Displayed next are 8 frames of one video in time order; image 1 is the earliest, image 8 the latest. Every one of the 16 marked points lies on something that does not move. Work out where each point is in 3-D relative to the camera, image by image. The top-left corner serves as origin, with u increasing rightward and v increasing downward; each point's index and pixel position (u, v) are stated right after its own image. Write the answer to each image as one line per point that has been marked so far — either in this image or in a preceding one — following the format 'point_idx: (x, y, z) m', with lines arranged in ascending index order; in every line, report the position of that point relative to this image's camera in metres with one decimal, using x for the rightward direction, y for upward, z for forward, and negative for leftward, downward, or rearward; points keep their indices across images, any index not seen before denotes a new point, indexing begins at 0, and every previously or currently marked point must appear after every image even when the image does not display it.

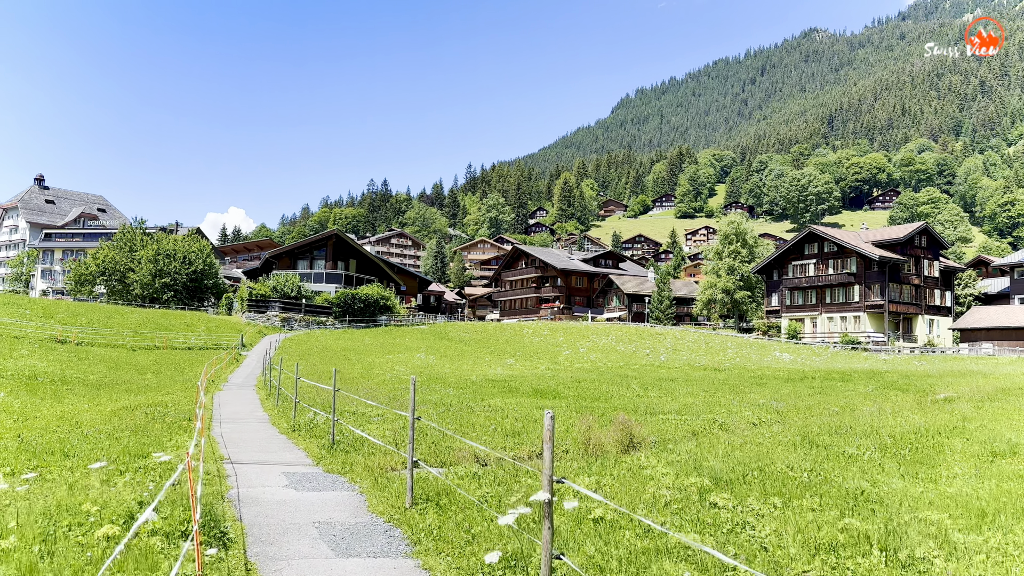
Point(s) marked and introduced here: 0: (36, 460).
0: (-6.4, -2.3, +10.9) m
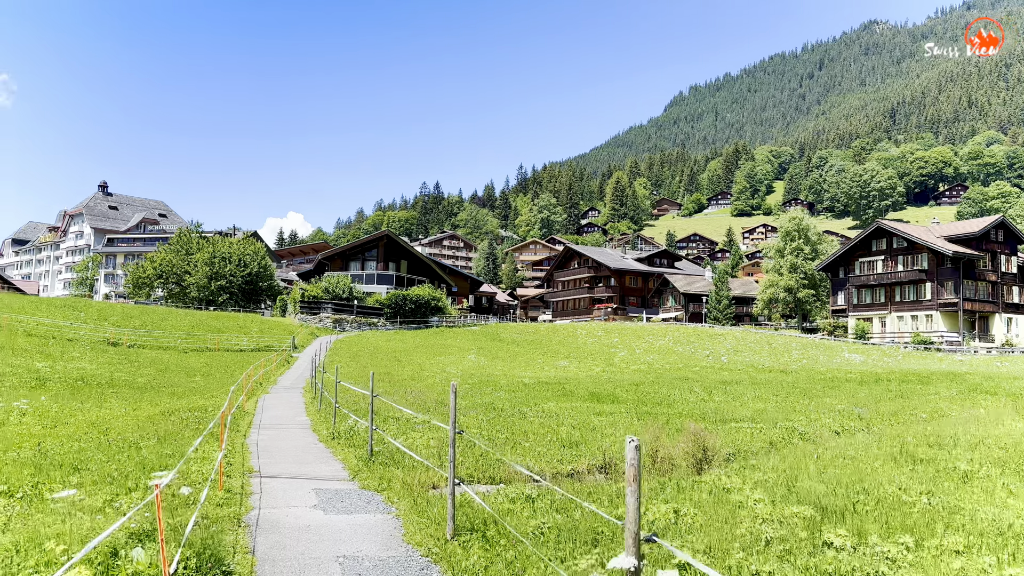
0: (-5.7, -2.3, +9.8) m
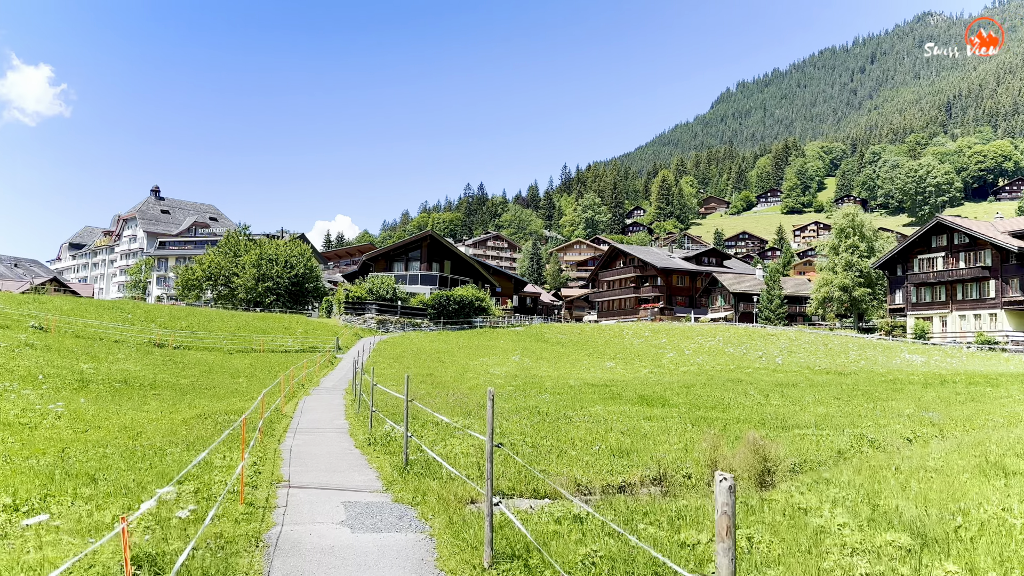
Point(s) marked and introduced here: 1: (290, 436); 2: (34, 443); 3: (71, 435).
0: (-5.2, -2.2, +9.1) m
1: (-4.4, -3.0, +16.1) m
2: (-8.0, -2.6, +13.5) m
3: (-8.2, -2.7, +14.9) m
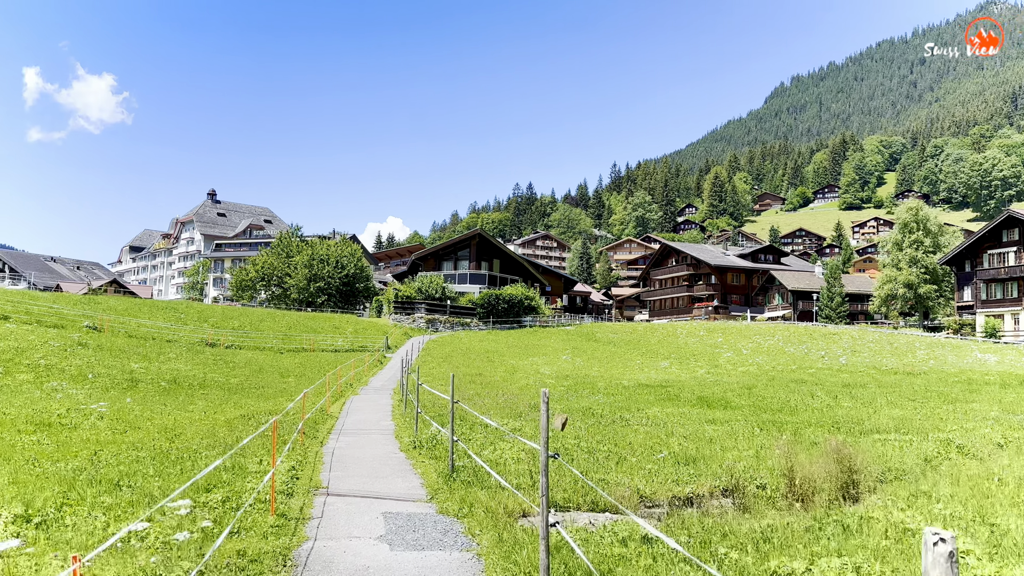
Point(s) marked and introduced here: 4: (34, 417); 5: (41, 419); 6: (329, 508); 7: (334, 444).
0: (-4.6, -2.2, +8.5) m
1: (-3.4, -2.9, +15.4) m
2: (-7.2, -2.5, +13.0) m
3: (-7.2, -2.6, +14.4) m
4: (-10.0, -2.7, +16.9) m
5: (-9.6, -2.7, +16.5) m
6: (-2.1, -2.5, +9.2) m
7: (-3.2, -2.8, +14.5) m
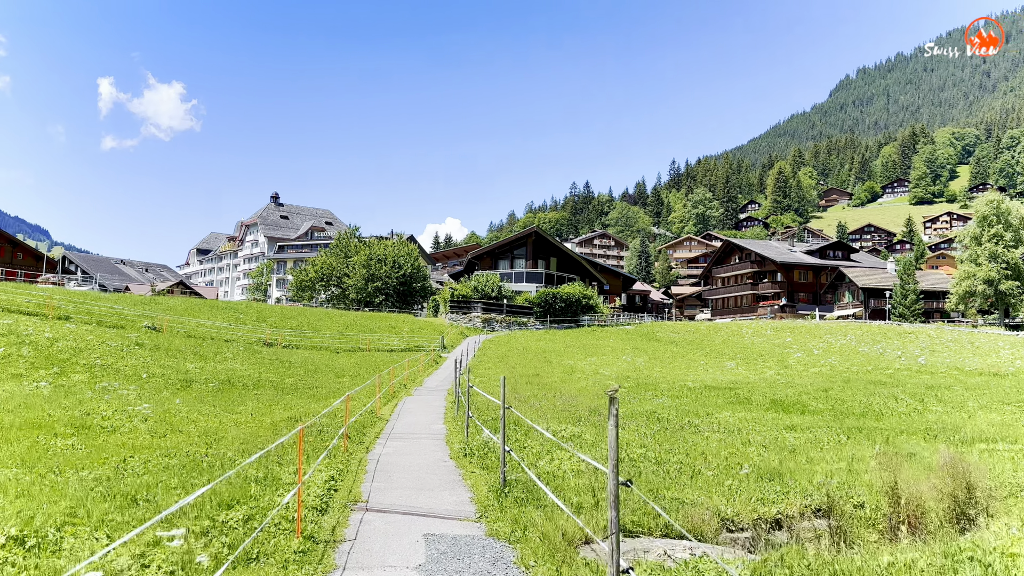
0: (-4.1, -2.1, +7.6) m
1: (-2.4, -2.8, +14.4) m
2: (-6.3, -2.5, +12.3) m
3: (-6.2, -2.6, +13.7) m
4: (-8.8, -2.7, +16.4) m
5: (-8.5, -2.7, +15.9) m
6: (-1.5, -2.4, +8.2) m
7: (-2.2, -2.7, +13.5) m
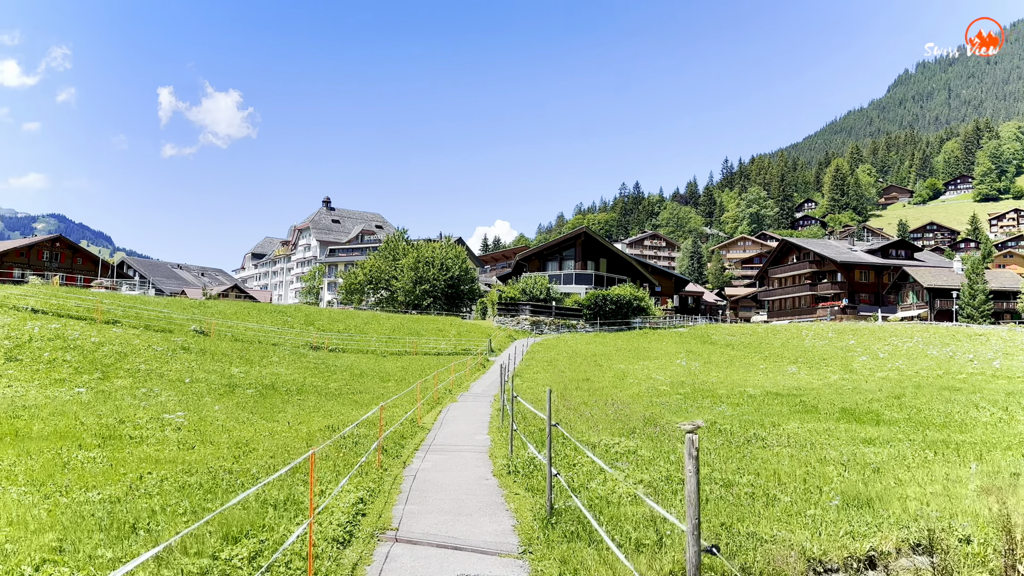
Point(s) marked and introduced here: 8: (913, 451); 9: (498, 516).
0: (-3.7, -2.1, +6.7) m
1: (-1.6, -2.8, +13.4) m
2: (-5.6, -2.5, +11.6) m
3: (-5.4, -2.6, +13.0) m
4: (-7.9, -2.7, +15.8) m
5: (-7.6, -2.7, +15.3) m
6: (-1.1, -2.4, +7.1) m
7: (-1.5, -2.7, +12.5) m
8: (+7.0, -2.8, +14.0) m
9: (-0.2, -2.5, +8.9) m
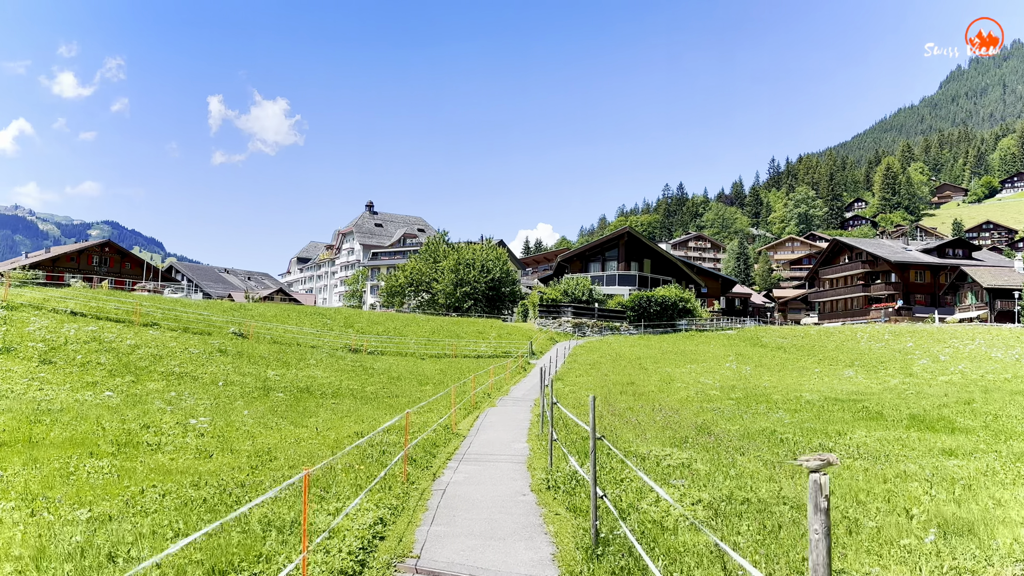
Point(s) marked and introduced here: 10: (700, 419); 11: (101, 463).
0: (-3.4, -2.0, +5.8) m
1: (-0.9, -2.8, +12.3) m
2: (-5.1, -2.5, +10.7) m
3: (-4.8, -2.6, +12.1) m
4: (-7.1, -2.7, +15.0) m
5: (-6.8, -2.7, +14.6) m
6: (-0.8, -2.4, +6.0) m
7: (-0.9, -2.7, +11.5) m
8: (+7.6, -2.7, +12.5) m
9: (+0.2, -2.4, +7.8) m
10: (+4.4, -3.1, +18.9) m
11: (-5.9, -2.5, +11.6) m
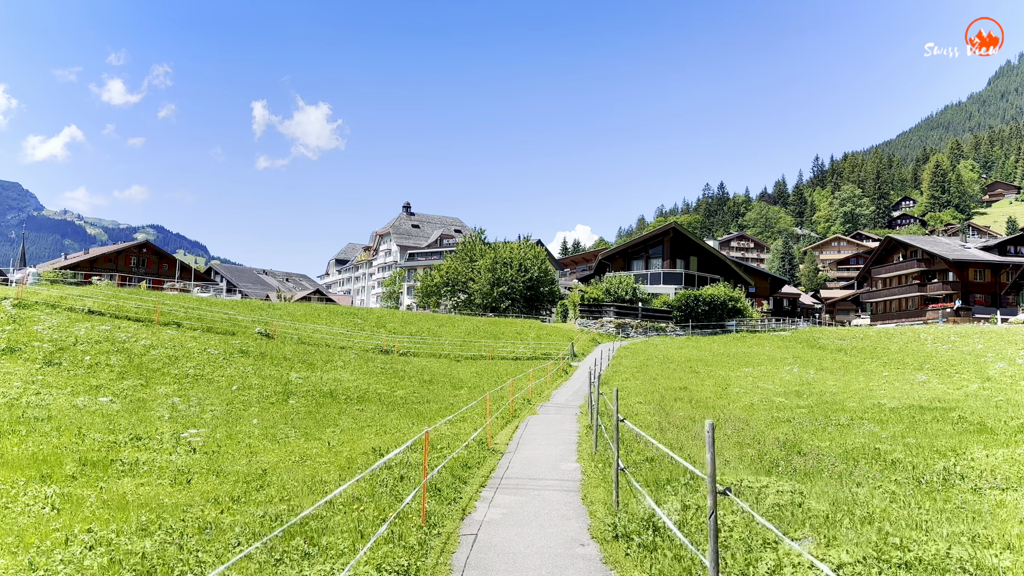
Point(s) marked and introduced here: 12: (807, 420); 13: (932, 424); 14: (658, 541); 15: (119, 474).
0: (-3.1, -1.8, +3.4) m
1: (-0.3, -2.6, +9.8) m
2: (-4.5, -2.3, +8.4) m
3: (-4.2, -2.4, +9.7) m
4: (-6.4, -2.5, +12.8) m
5: (-6.1, -2.5, +12.3) m
6: (-0.5, -2.2, +3.5) m
7: (-0.3, -2.5, +8.9) m
8: (+8.2, -2.5, +9.6) m
9: (+0.6, -2.2, +5.2) m
10: (+5.3, -2.9, +16.2) m
11: (-5.3, -2.3, +9.3) m
12: (+7.0, -3.1, +19.2) m
13: (+9.8, -3.1, +18.9) m
14: (+1.3, -2.2, +7.2) m
15: (-5.2, -2.5, +10.7) m
